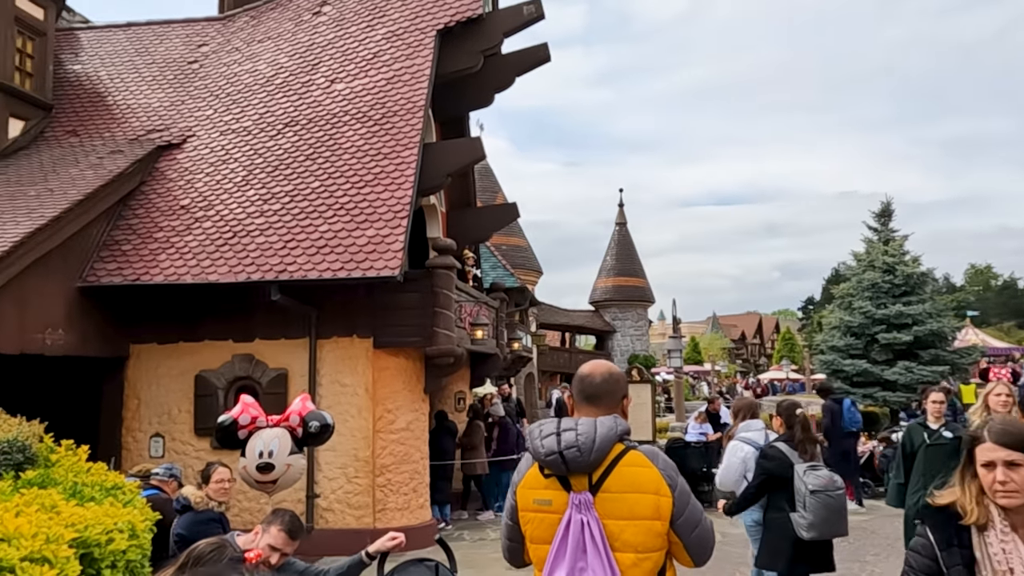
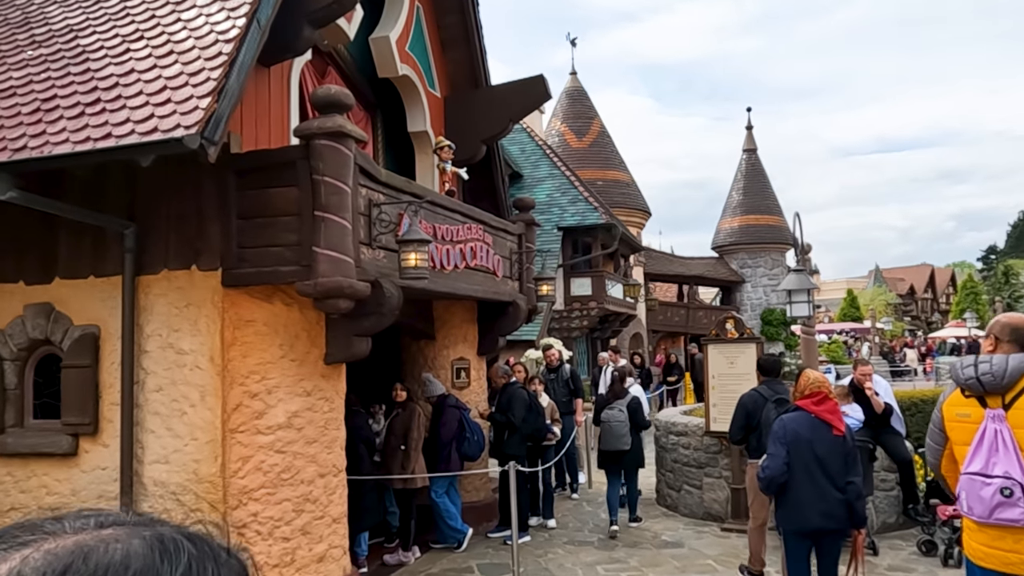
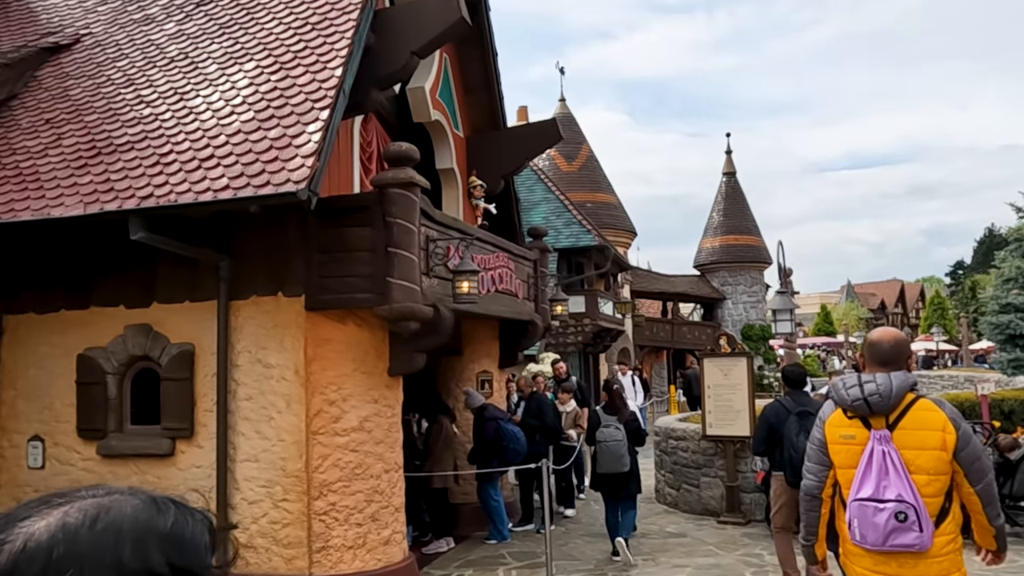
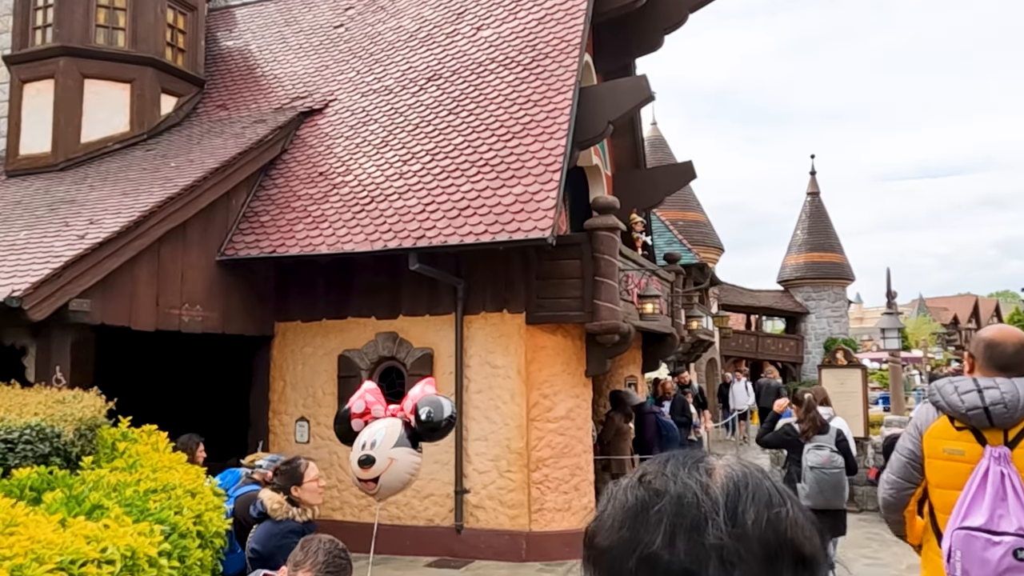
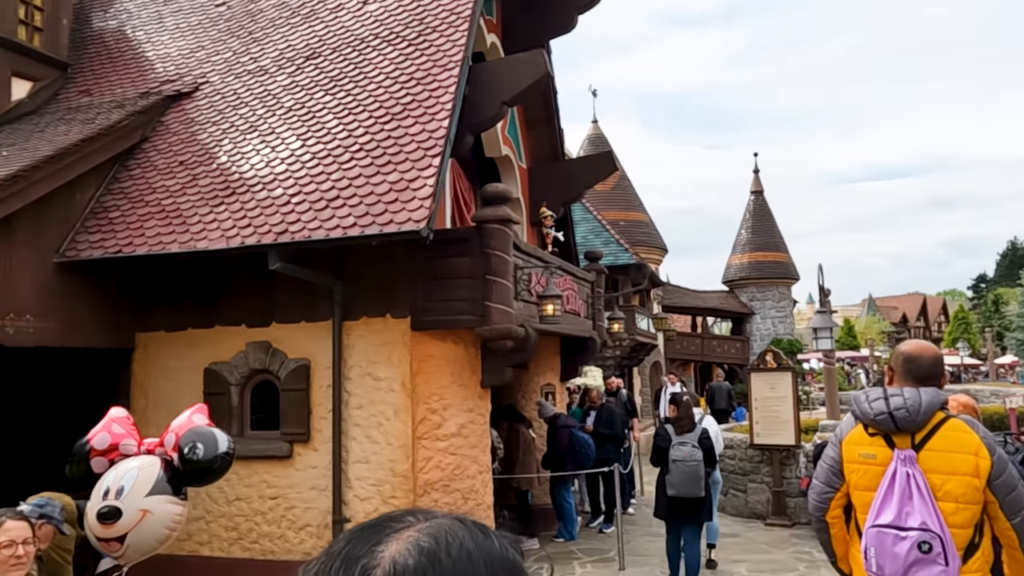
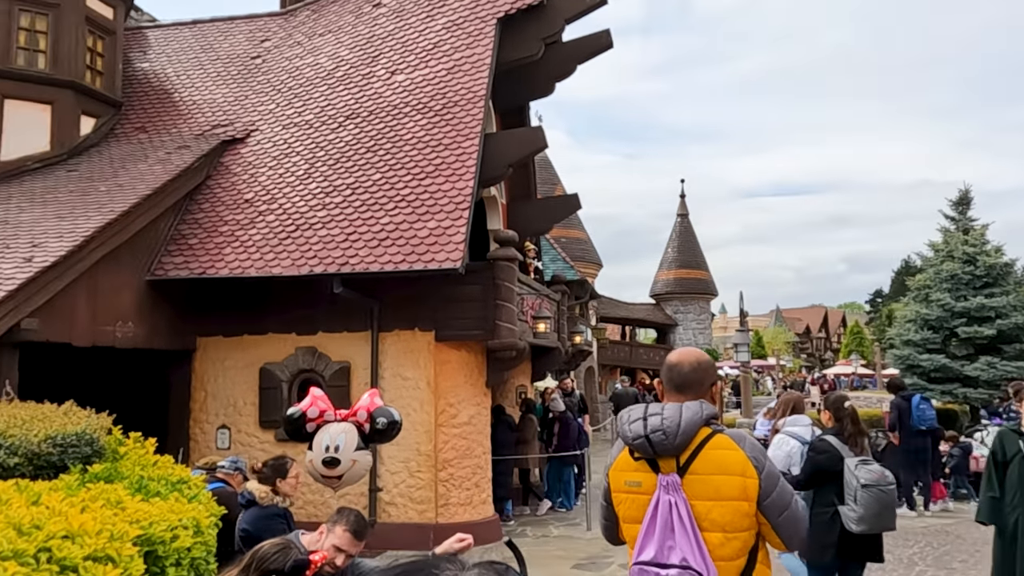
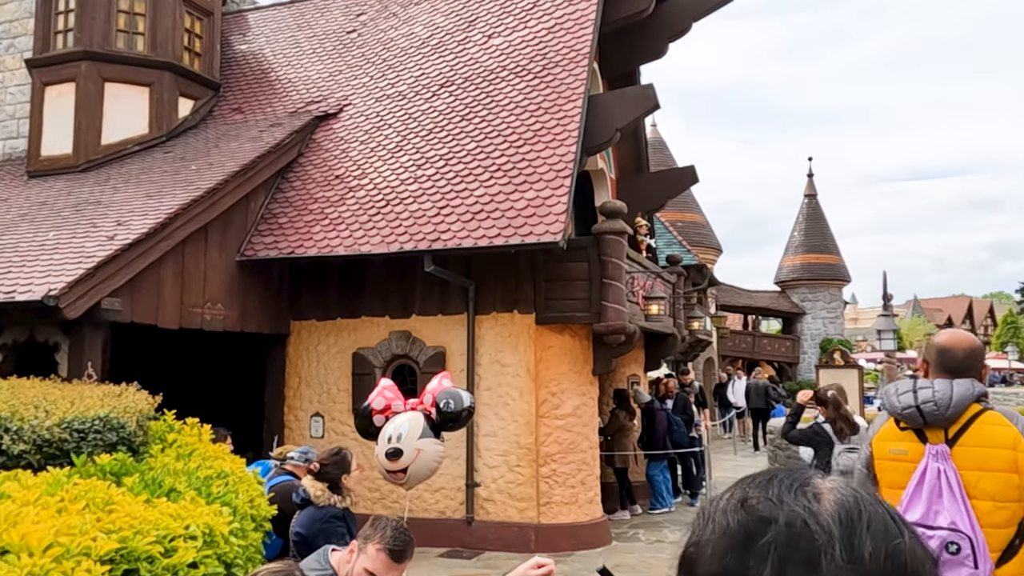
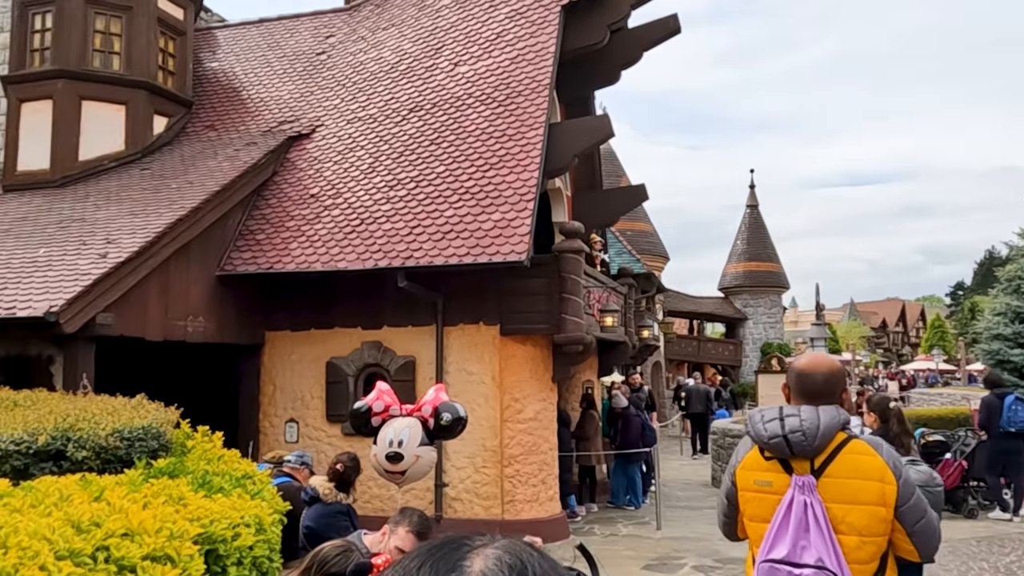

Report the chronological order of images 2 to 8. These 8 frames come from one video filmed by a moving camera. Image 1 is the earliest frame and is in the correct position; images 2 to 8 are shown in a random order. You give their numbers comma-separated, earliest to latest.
6, 8, 7, 4, 5, 3, 2
